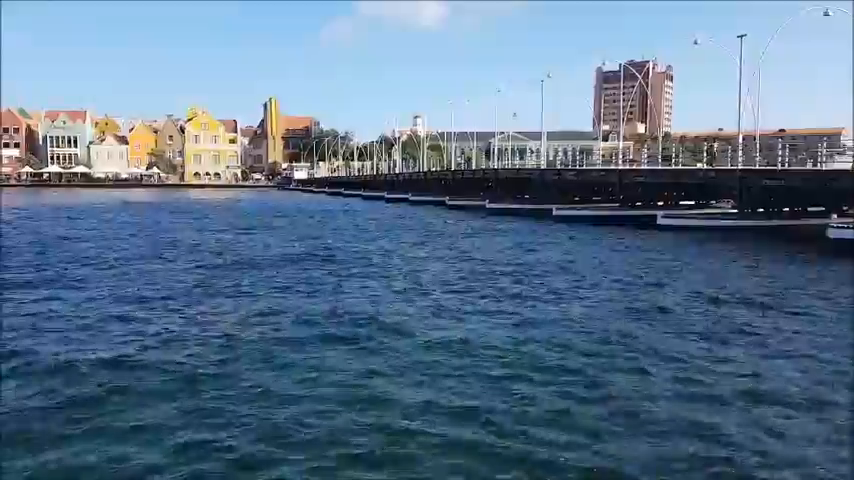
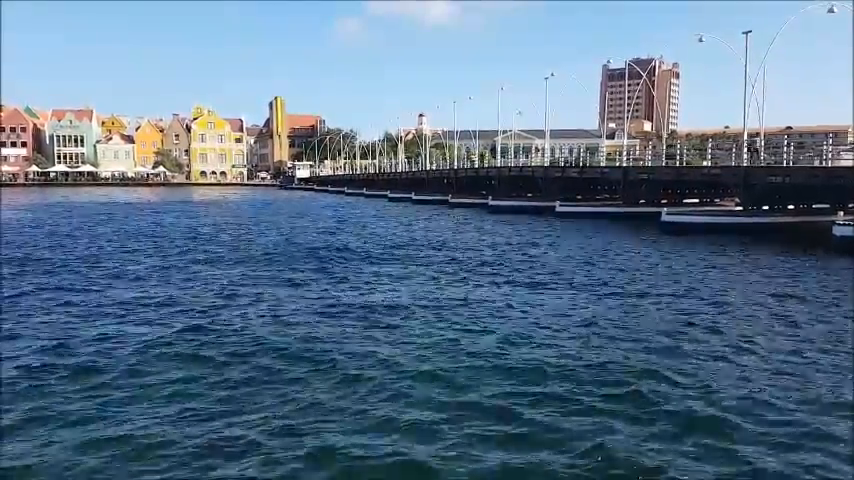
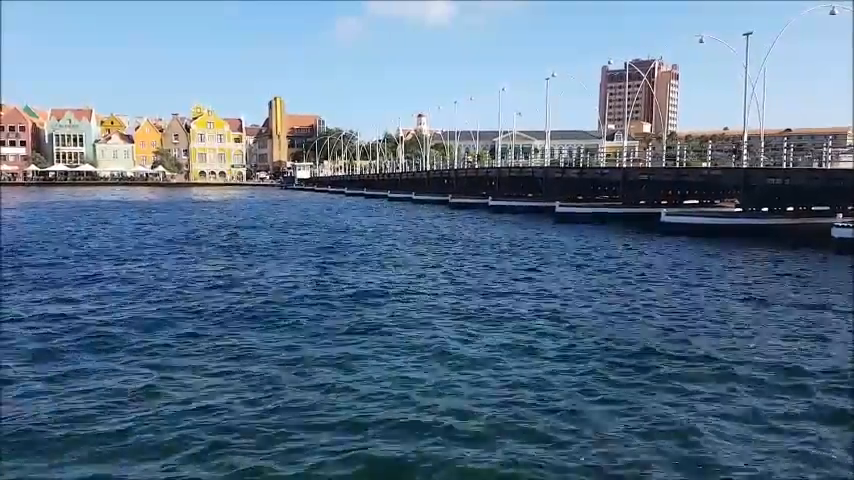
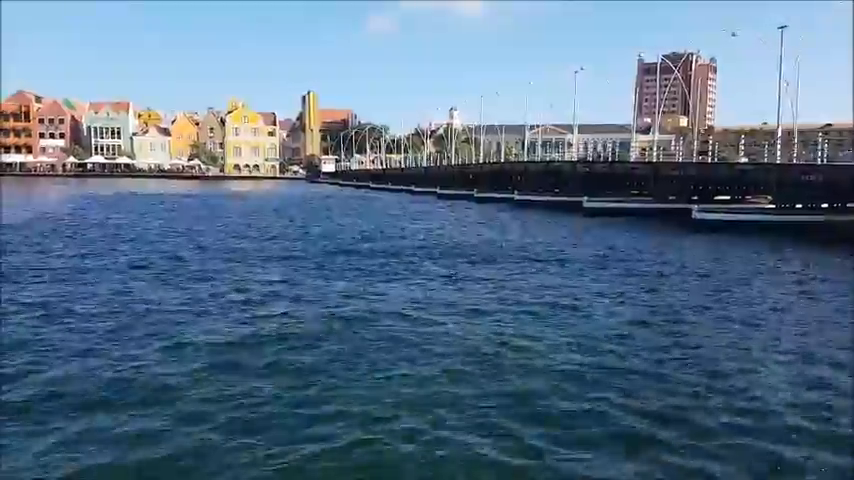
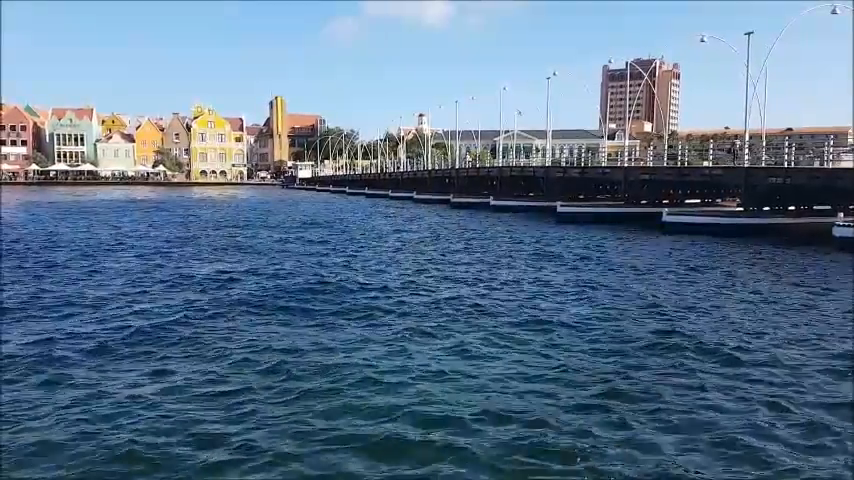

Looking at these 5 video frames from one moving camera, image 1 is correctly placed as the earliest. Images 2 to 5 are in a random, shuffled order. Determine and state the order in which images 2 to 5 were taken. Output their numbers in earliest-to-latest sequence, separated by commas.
5, 3, 2, 4
